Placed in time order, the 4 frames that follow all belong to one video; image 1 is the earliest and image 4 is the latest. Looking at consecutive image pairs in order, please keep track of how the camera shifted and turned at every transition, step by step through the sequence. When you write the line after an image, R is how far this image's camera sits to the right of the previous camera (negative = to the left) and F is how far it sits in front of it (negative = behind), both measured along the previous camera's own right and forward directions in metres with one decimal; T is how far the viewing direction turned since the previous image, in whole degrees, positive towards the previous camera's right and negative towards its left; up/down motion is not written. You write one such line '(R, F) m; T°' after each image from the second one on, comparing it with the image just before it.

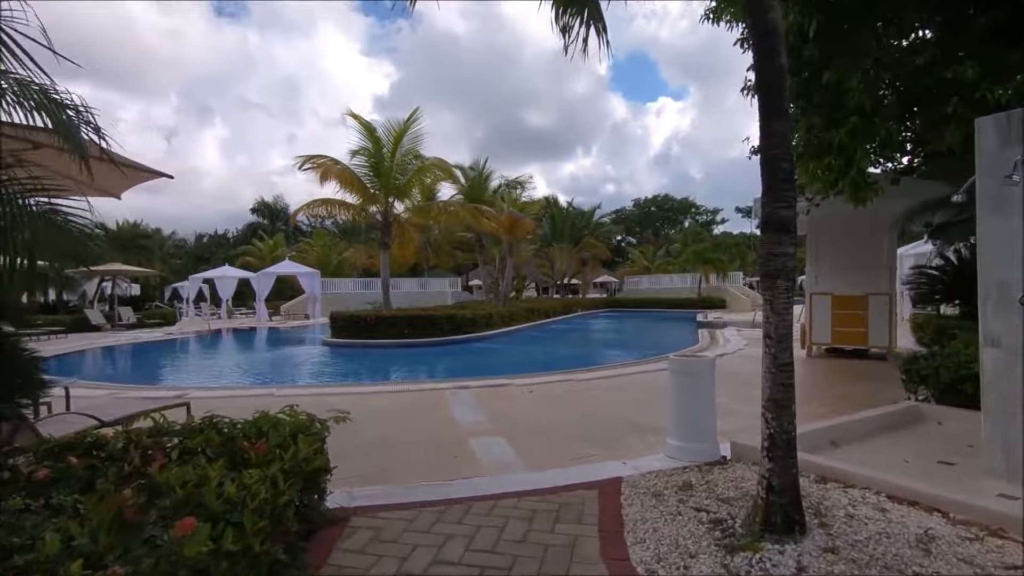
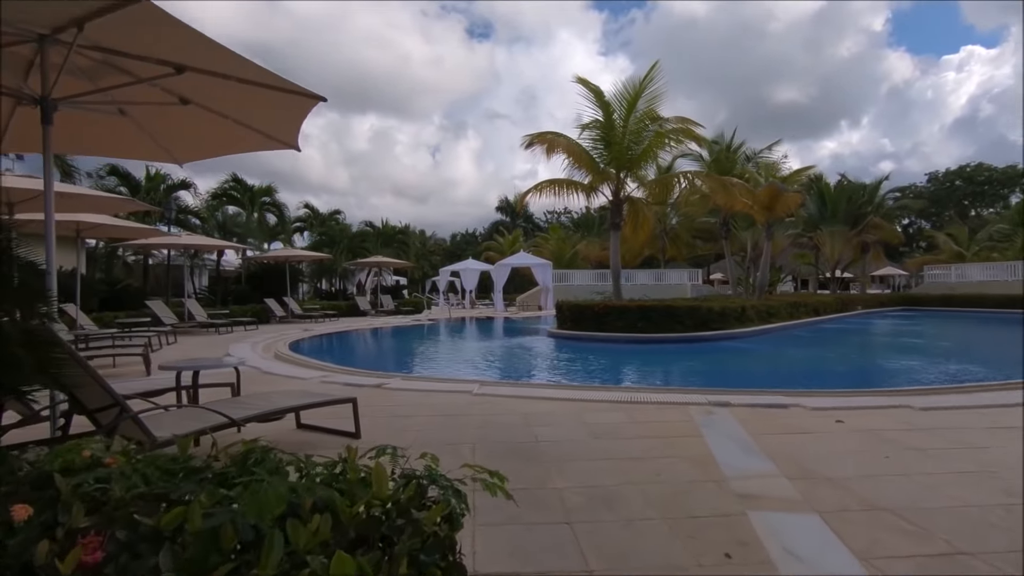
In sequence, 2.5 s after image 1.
(-0.4, +2.4) m; -24°
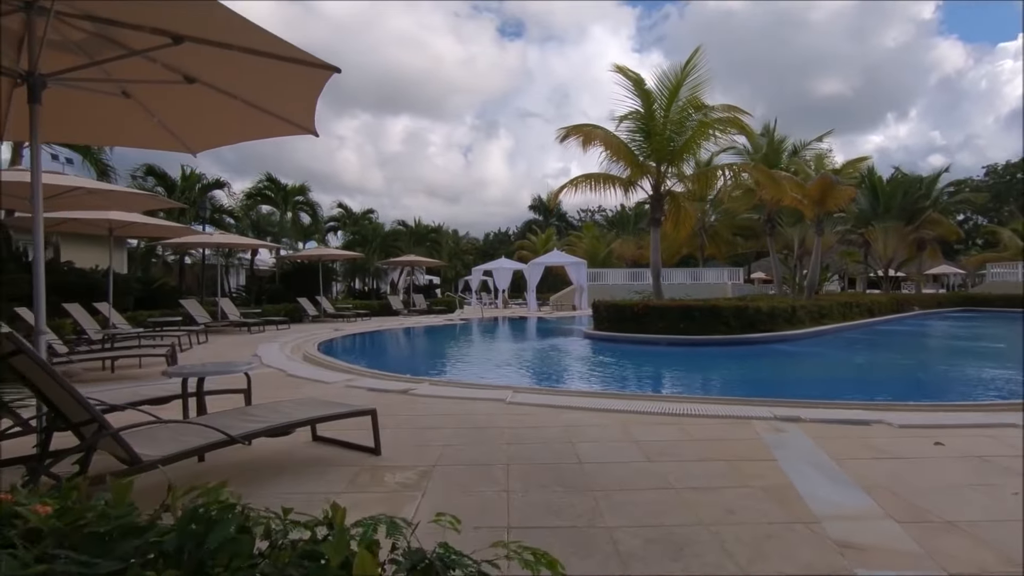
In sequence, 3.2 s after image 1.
(-0.1, +0.6) m; -3°
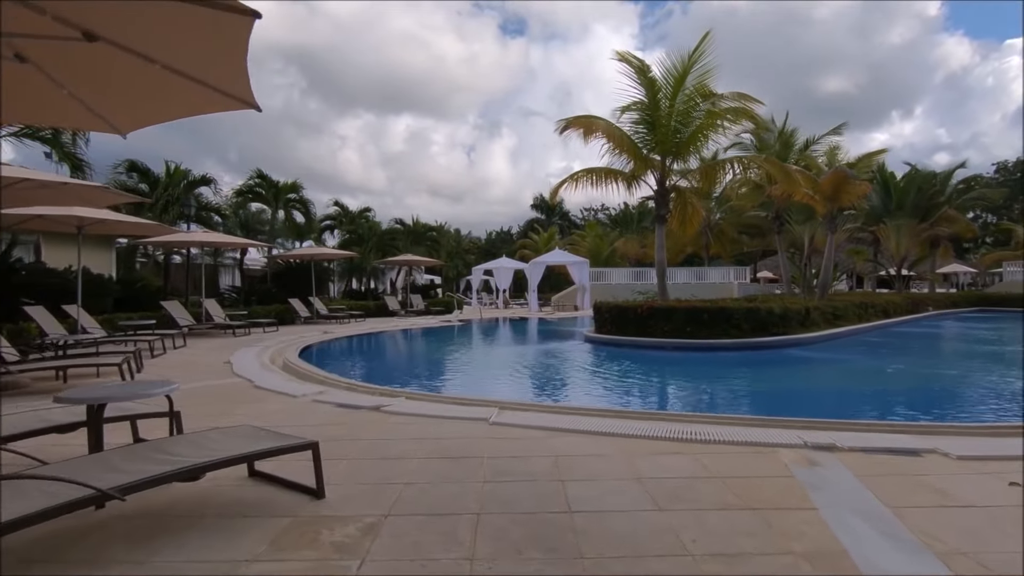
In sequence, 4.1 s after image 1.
(+0.2, +0.8) m; 0°
